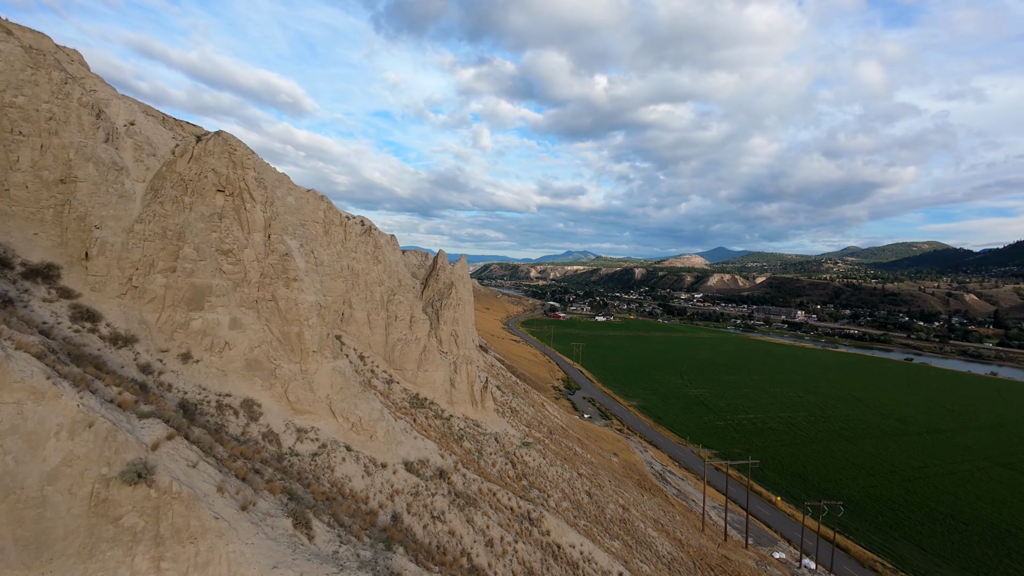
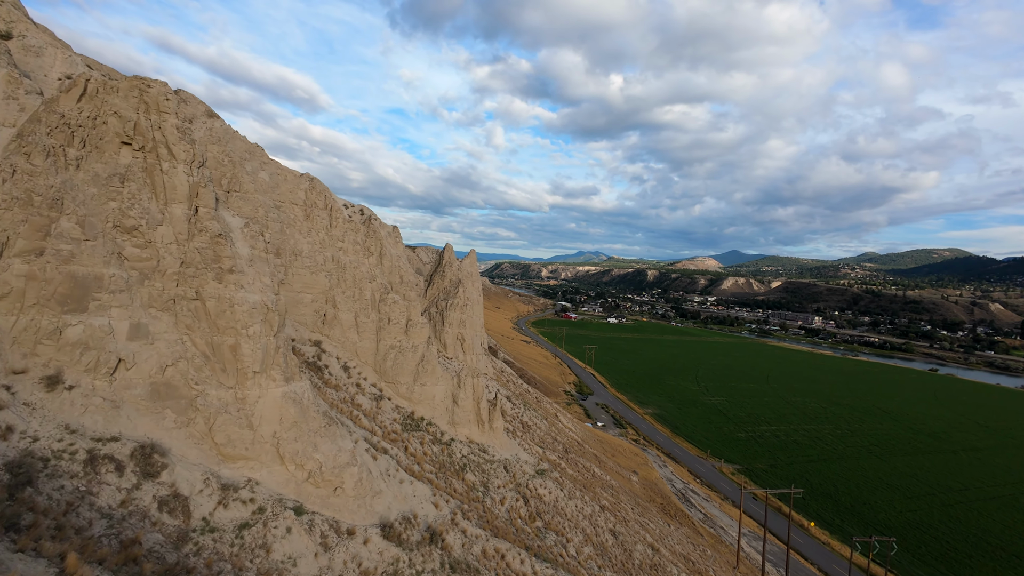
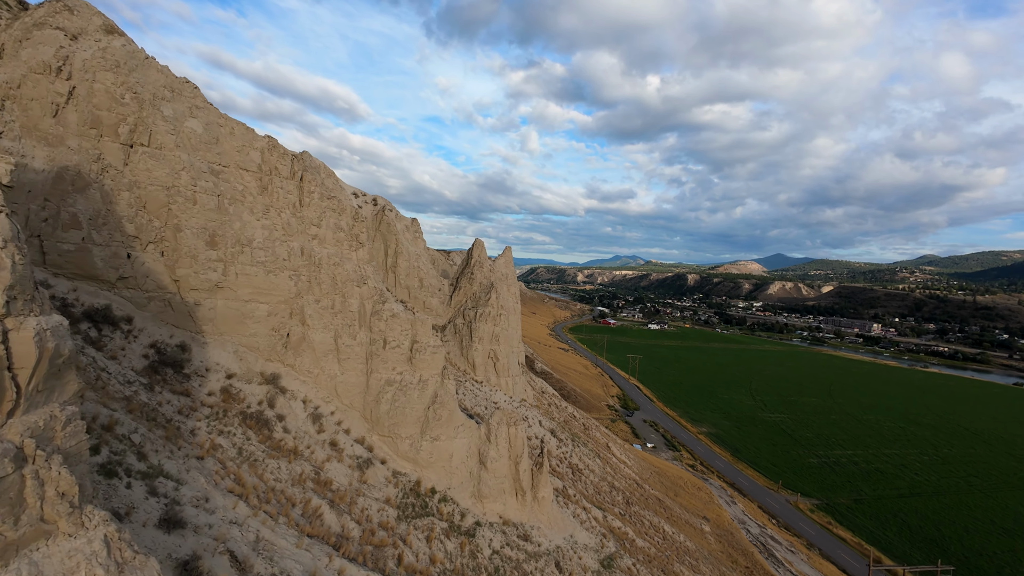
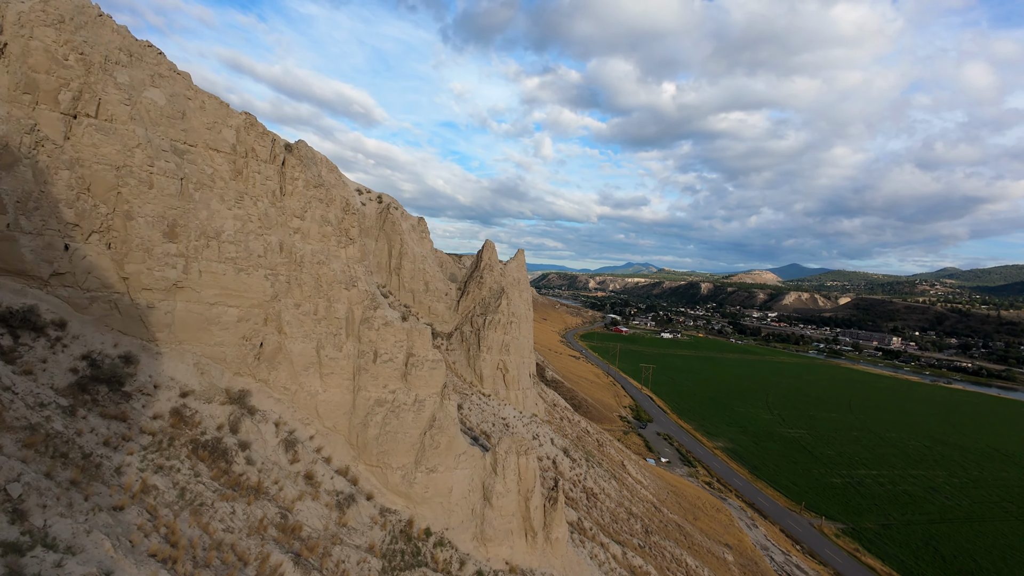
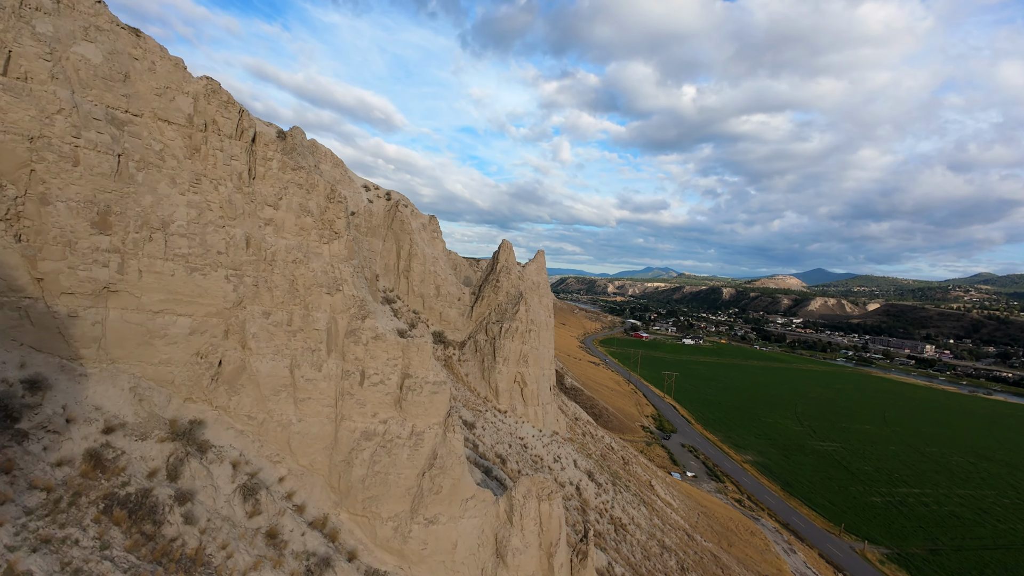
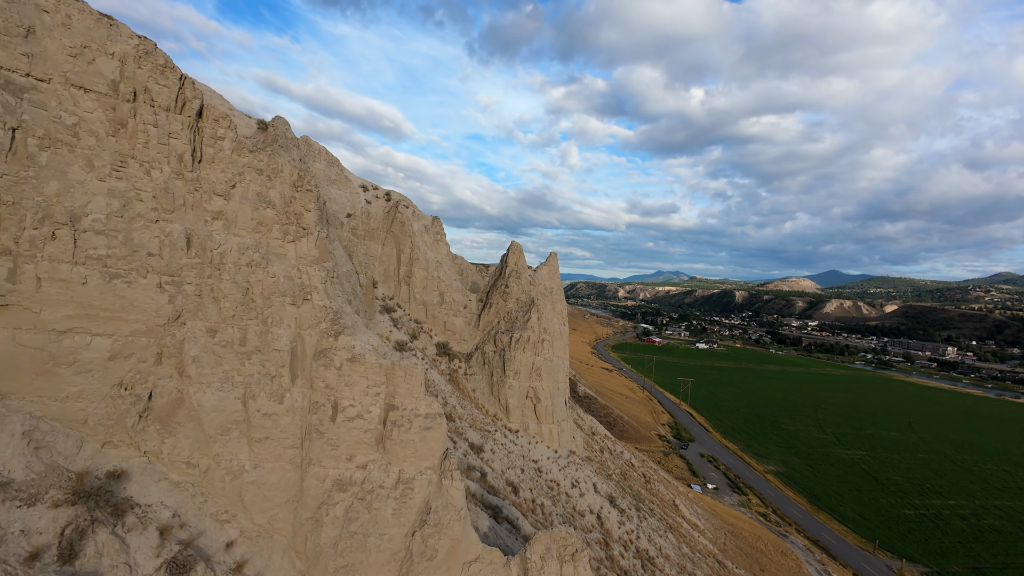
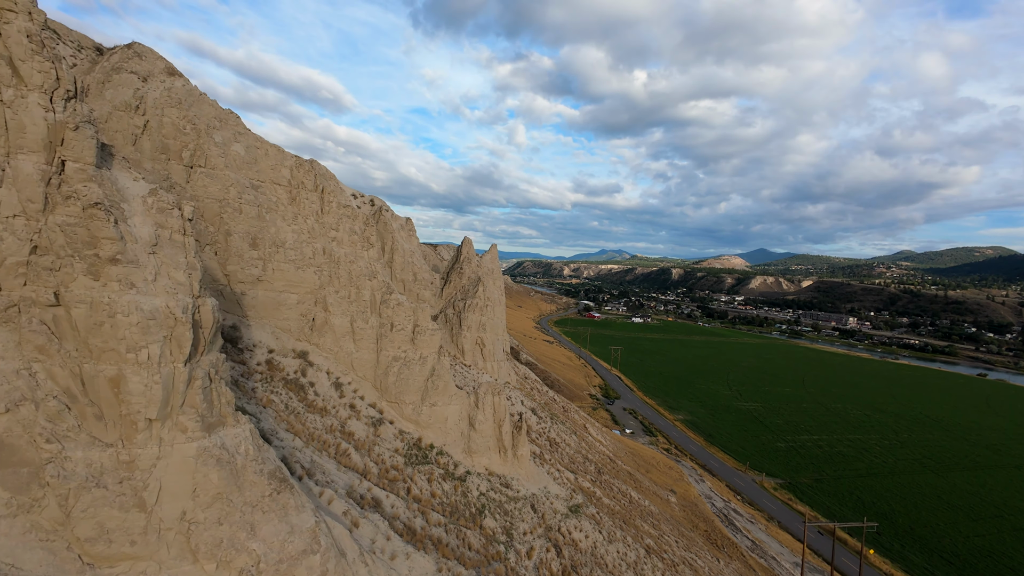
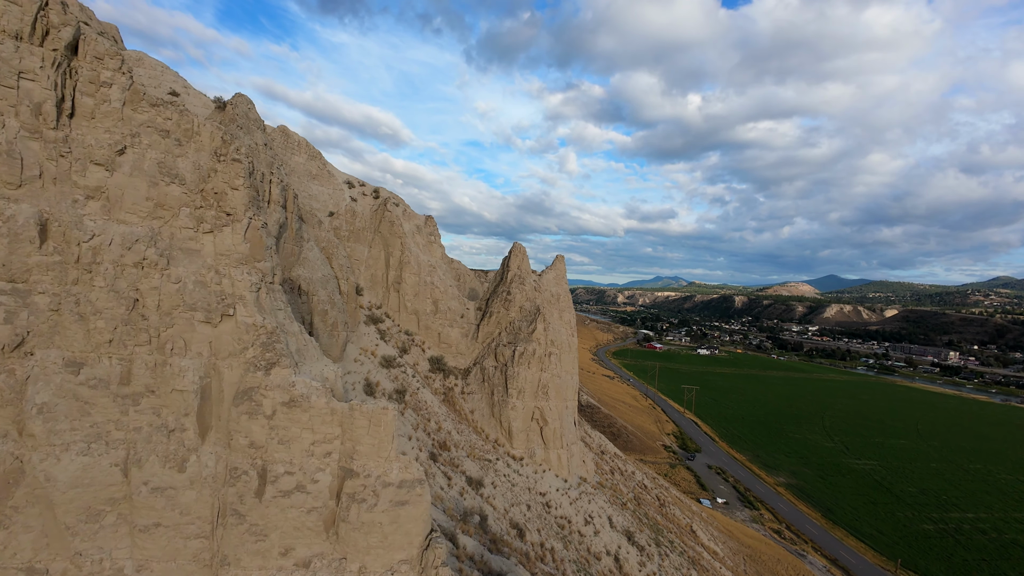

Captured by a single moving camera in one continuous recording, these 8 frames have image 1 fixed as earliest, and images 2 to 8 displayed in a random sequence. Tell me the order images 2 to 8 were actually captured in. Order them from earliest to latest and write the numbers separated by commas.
2, 7, 3, 4, 5, 6, 8
